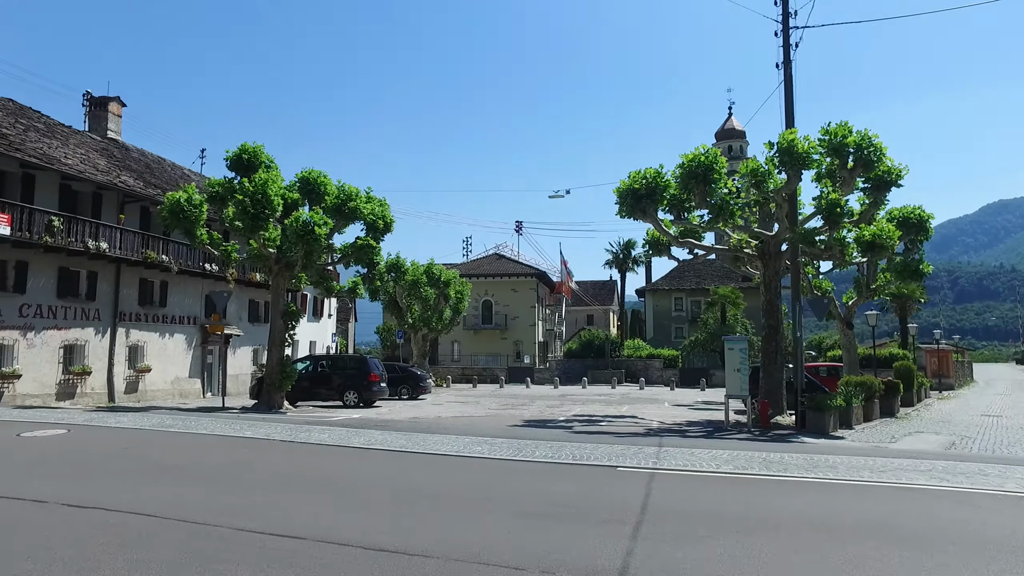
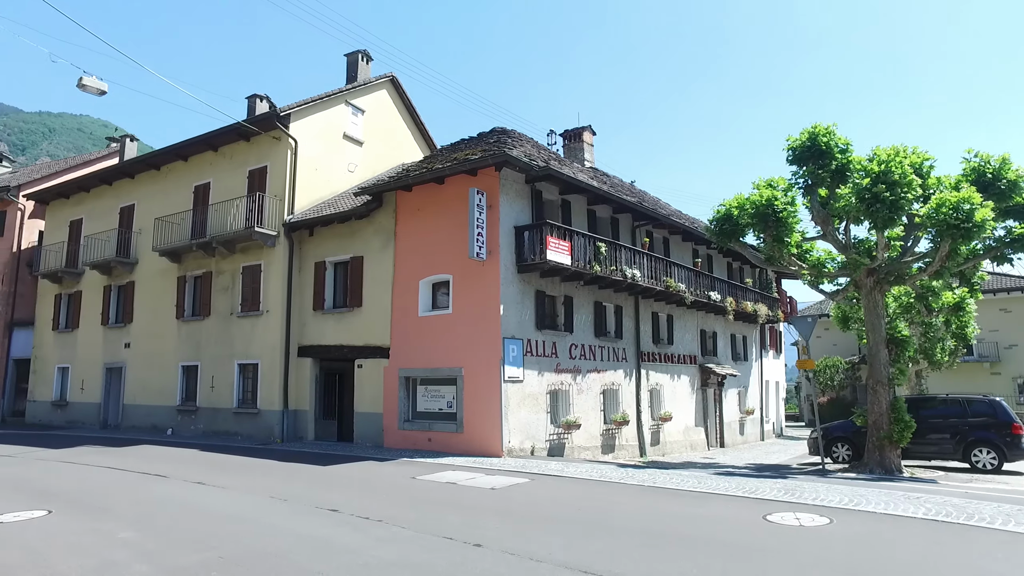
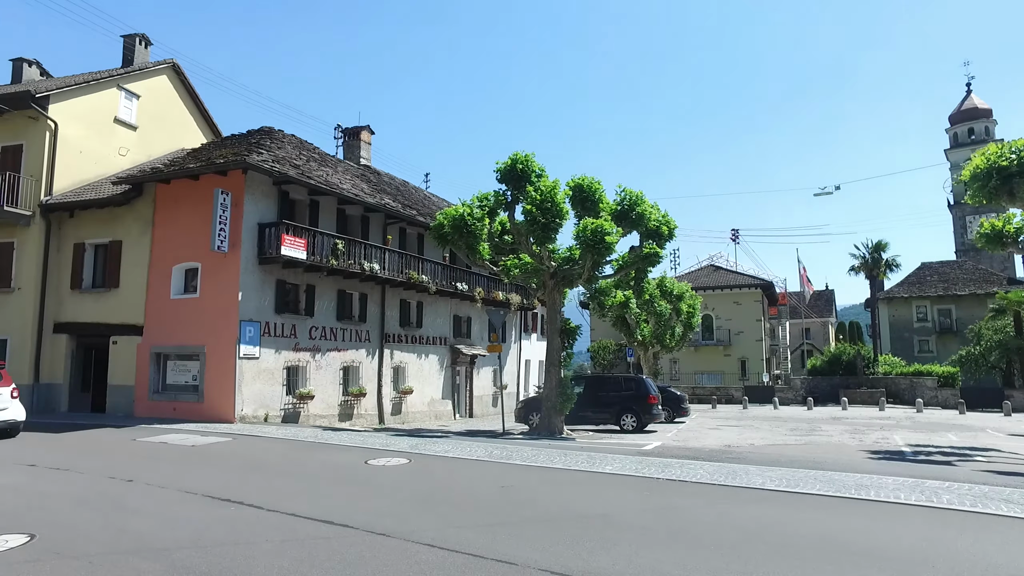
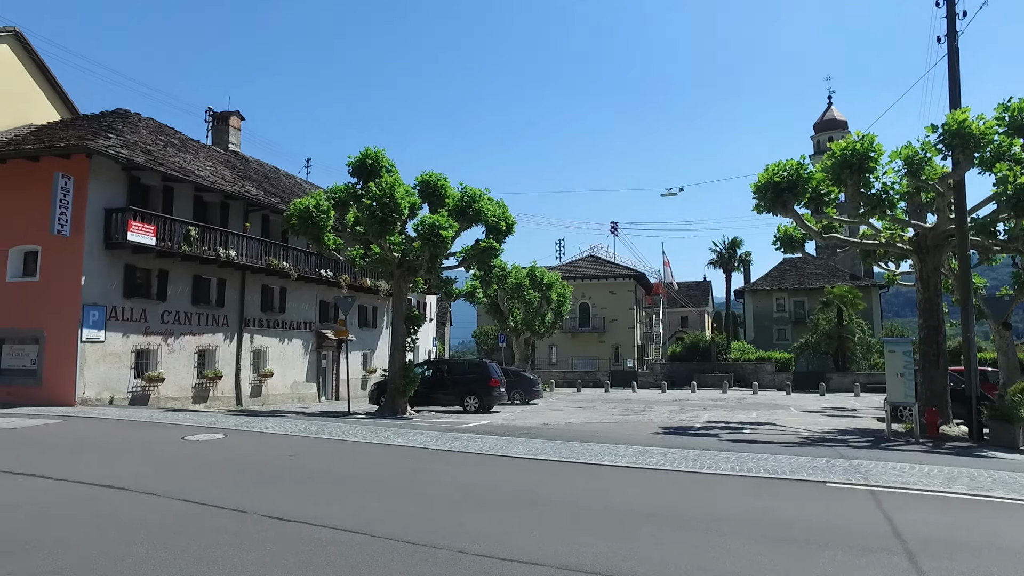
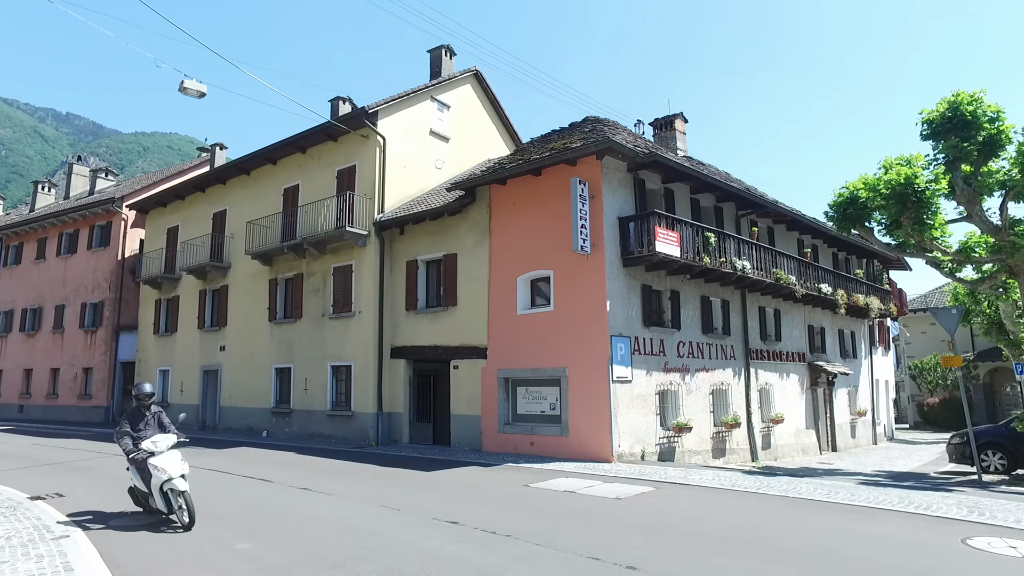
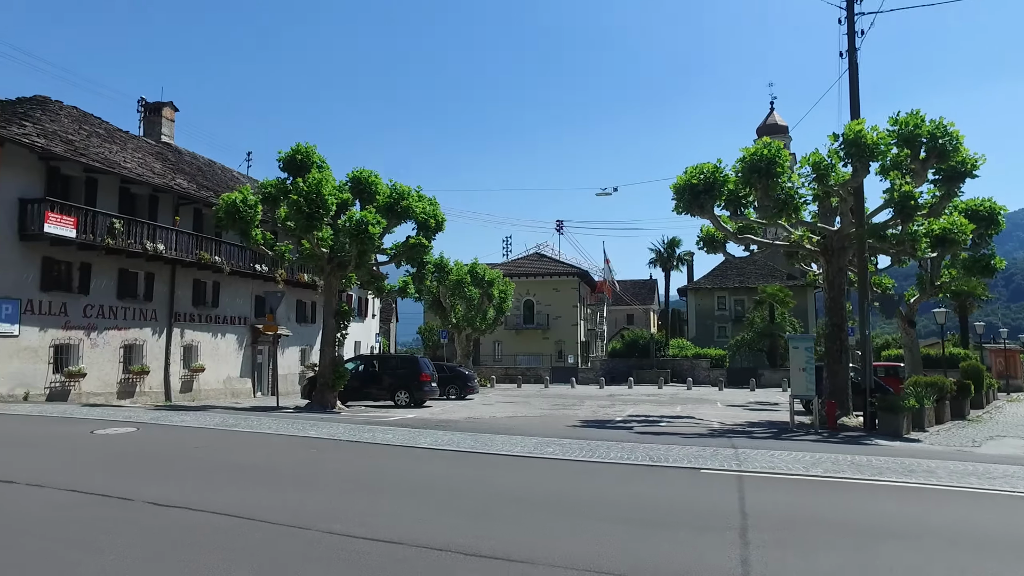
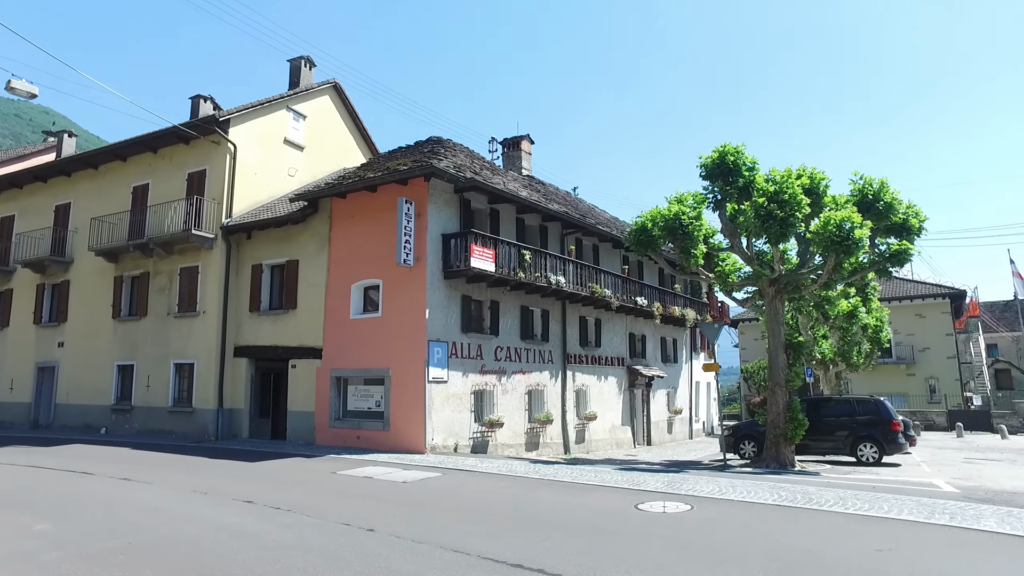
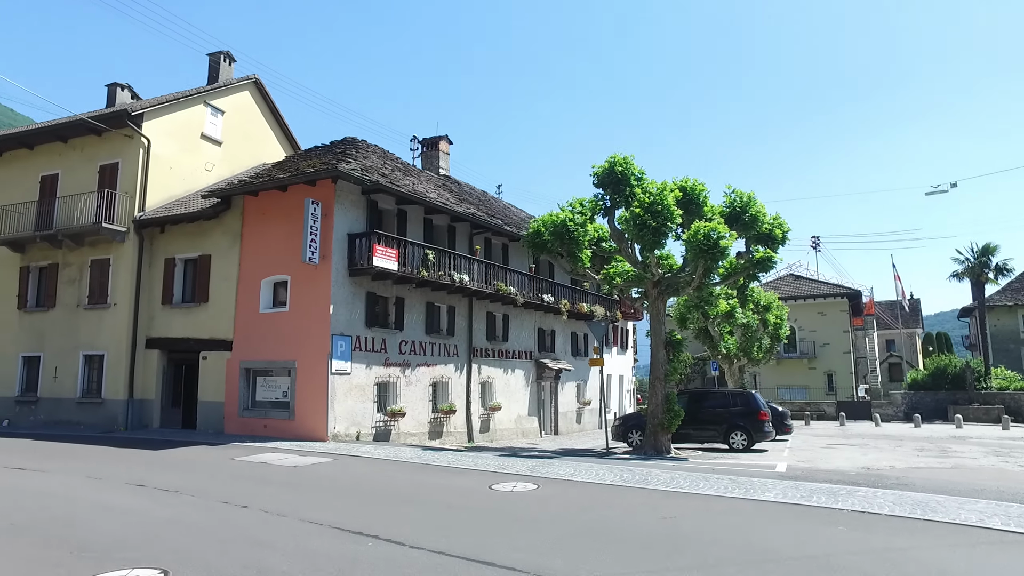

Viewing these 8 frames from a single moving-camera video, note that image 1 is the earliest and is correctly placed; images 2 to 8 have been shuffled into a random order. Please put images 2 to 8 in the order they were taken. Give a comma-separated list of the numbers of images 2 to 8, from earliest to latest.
6, 4, 3, 8, 7, 2, 5
